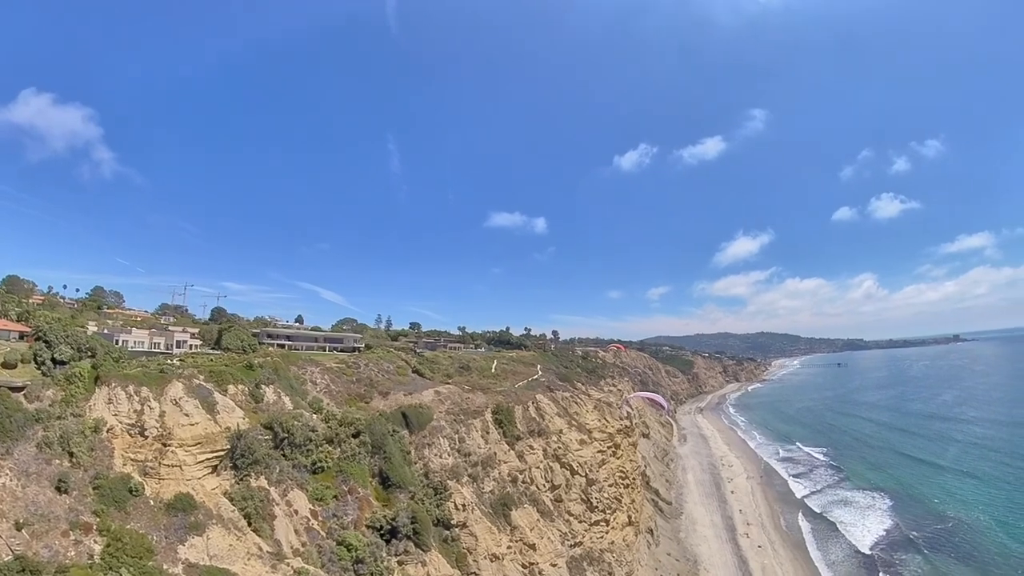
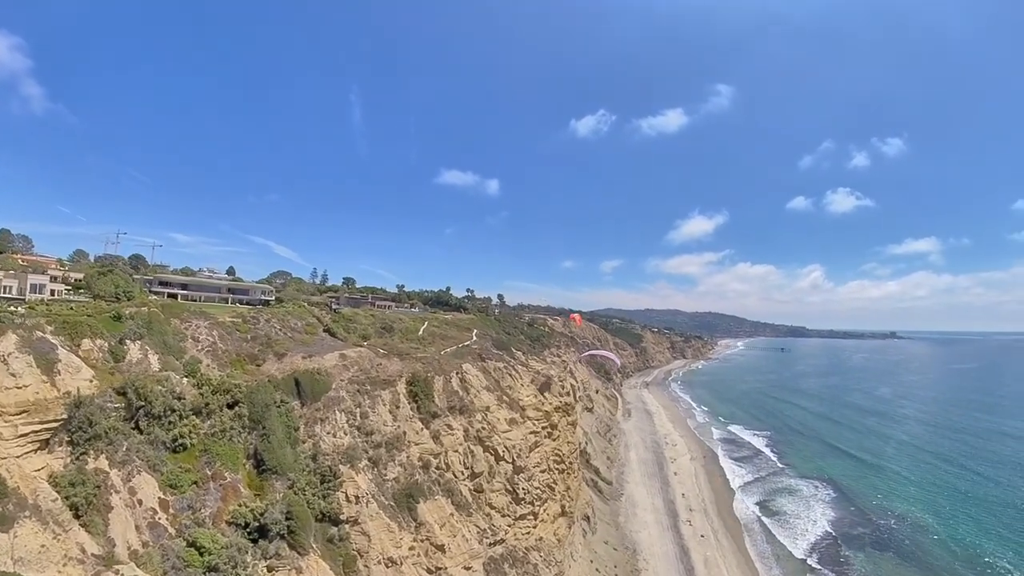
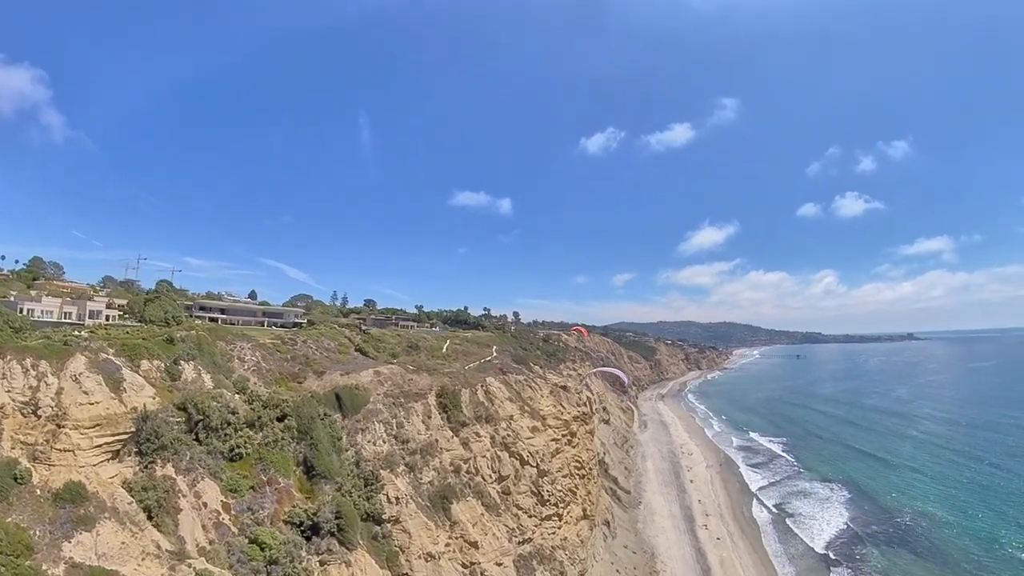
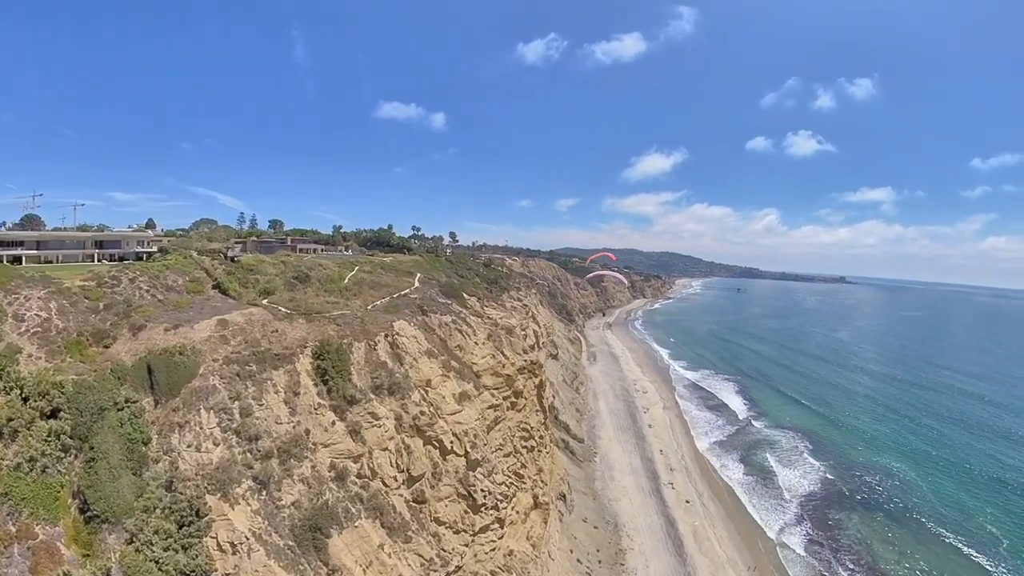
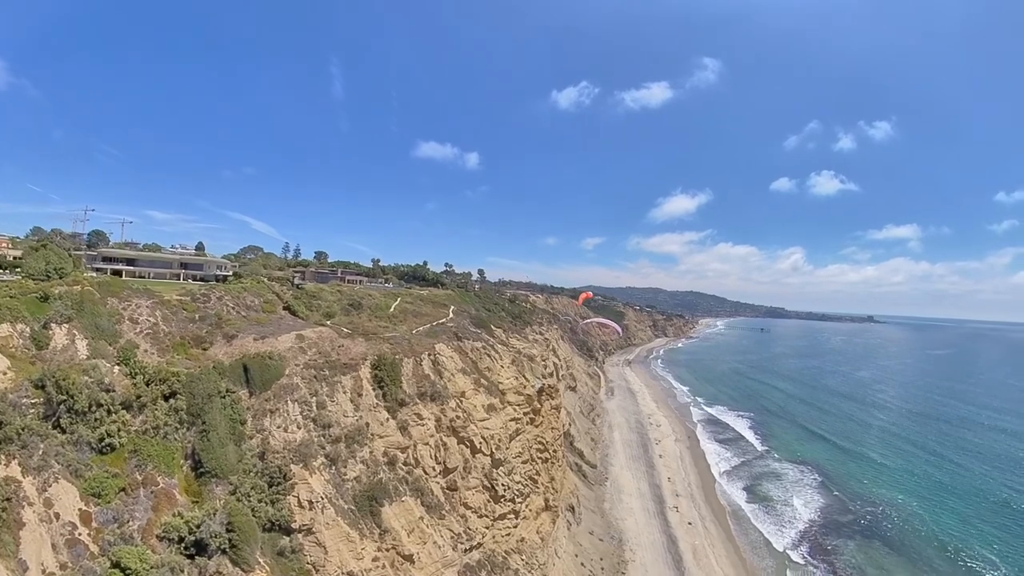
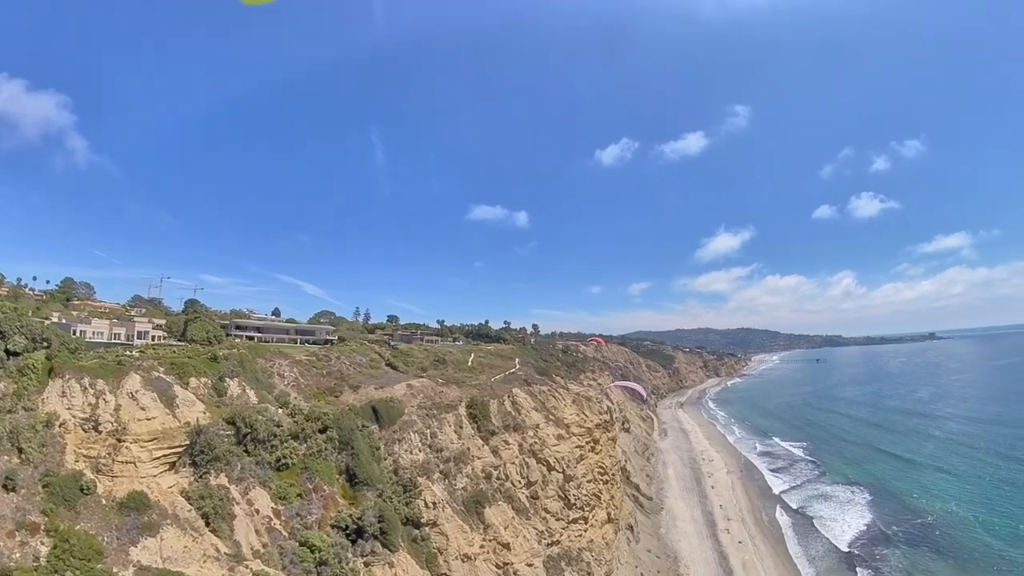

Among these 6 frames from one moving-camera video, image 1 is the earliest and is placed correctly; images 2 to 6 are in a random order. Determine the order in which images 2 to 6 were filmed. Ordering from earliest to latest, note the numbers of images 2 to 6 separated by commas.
6, 3, 2, 5, 4
